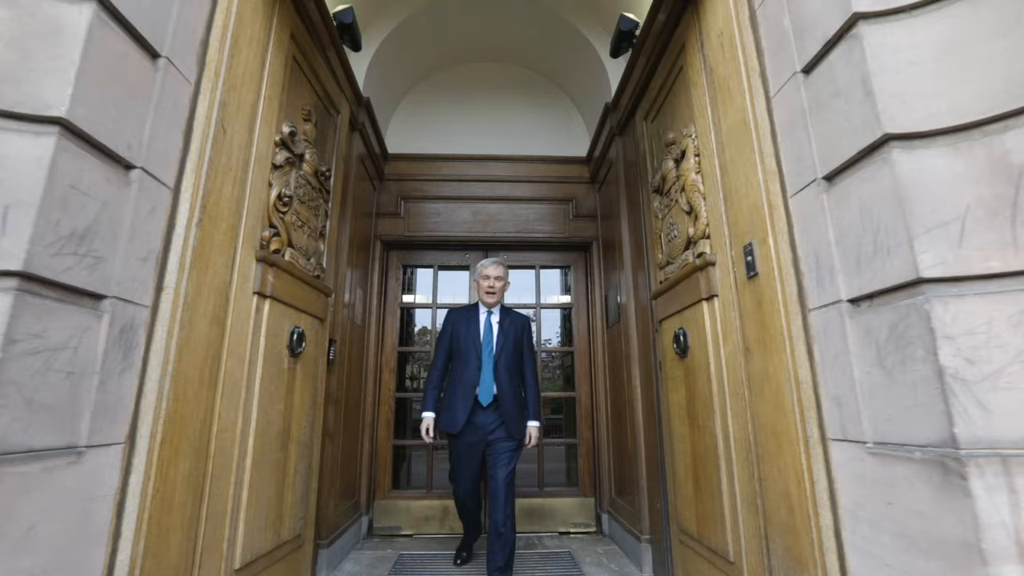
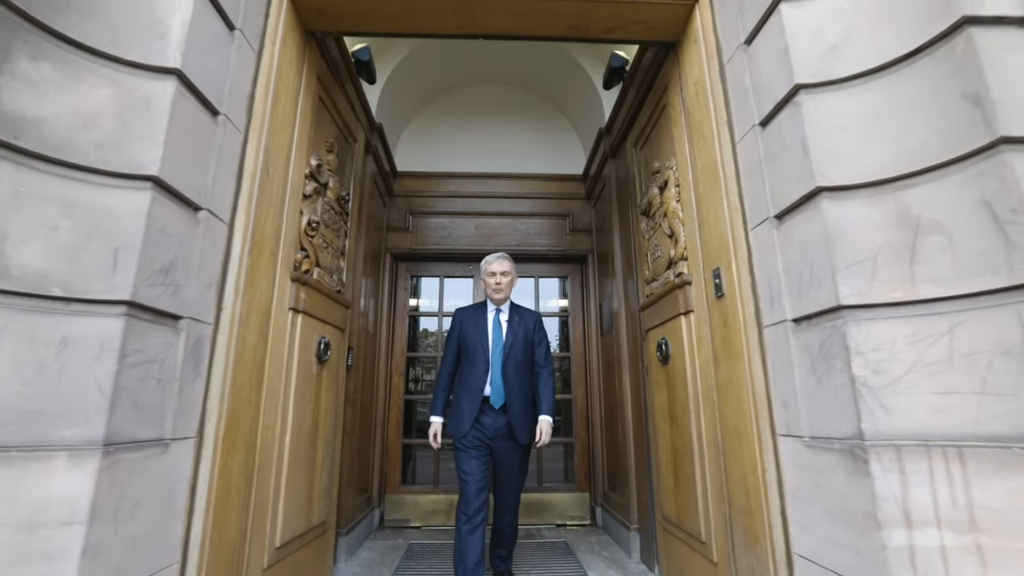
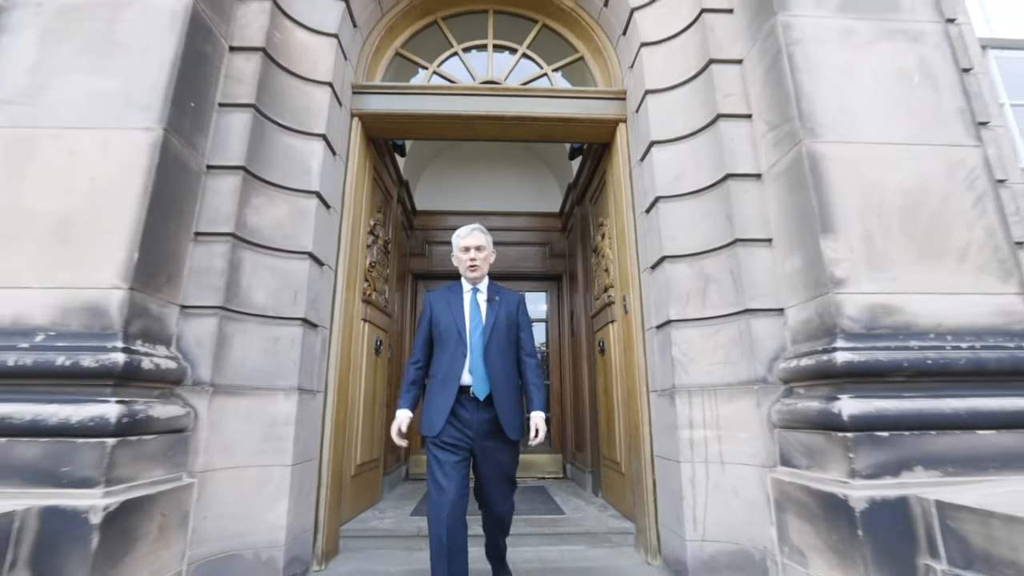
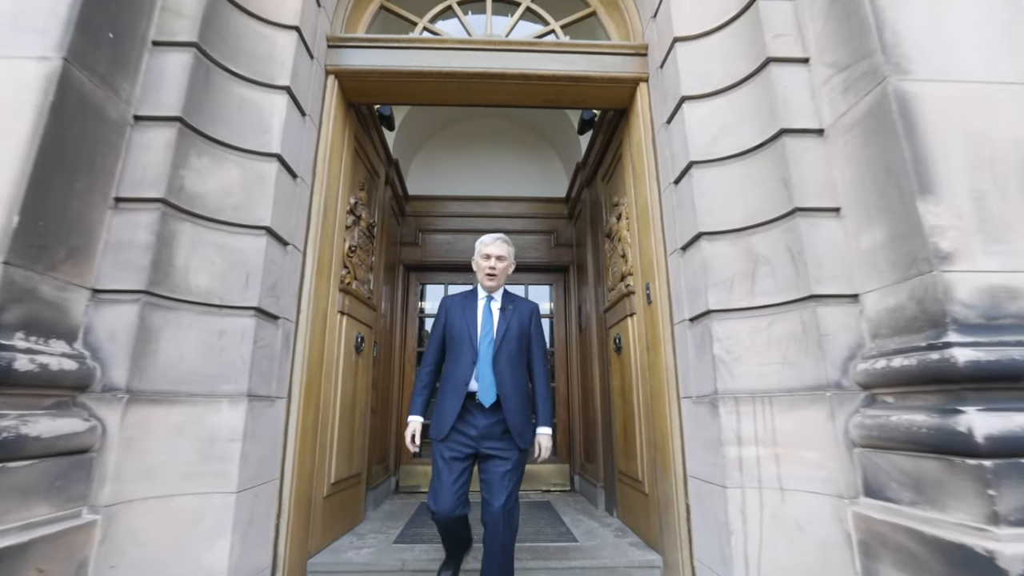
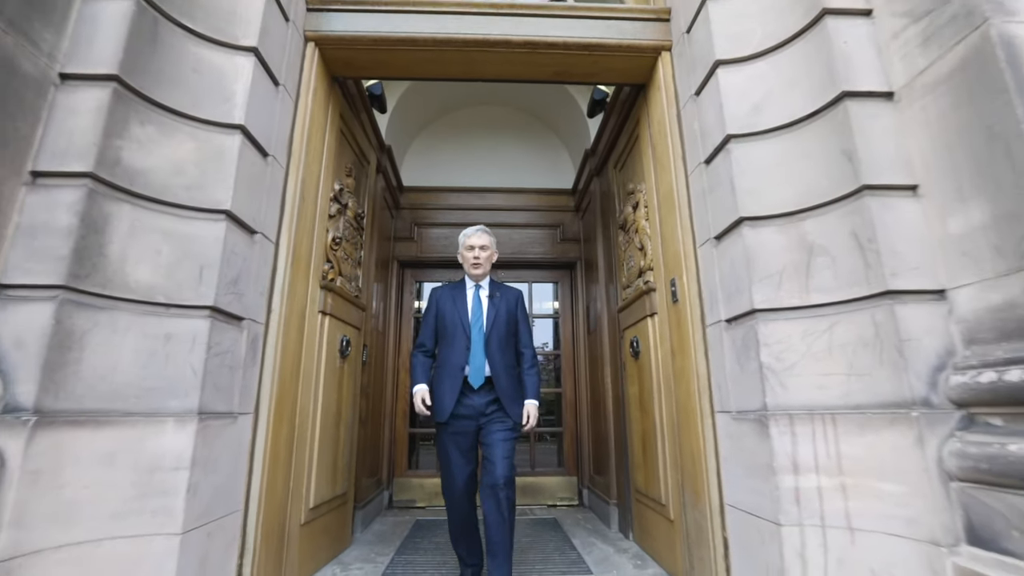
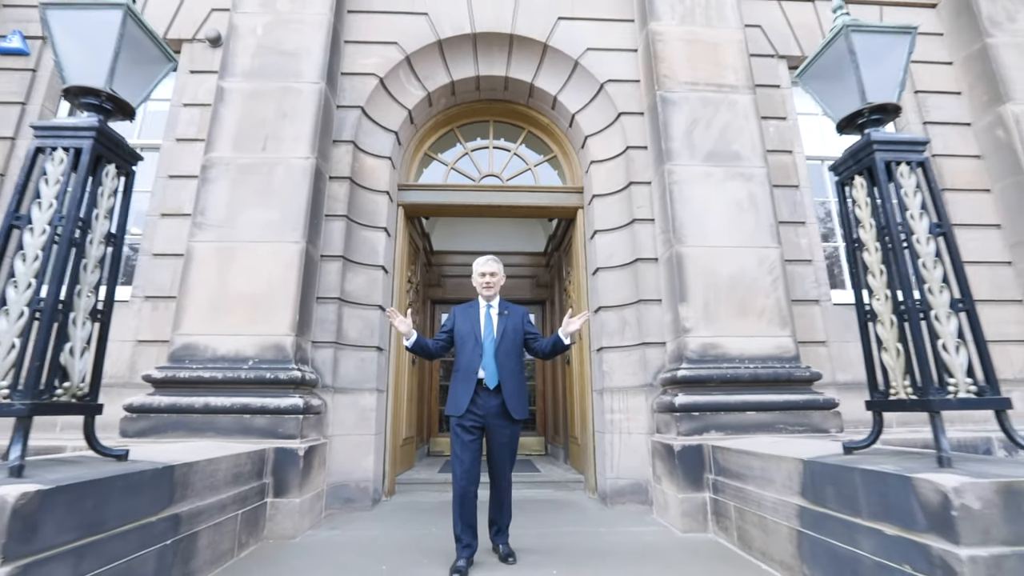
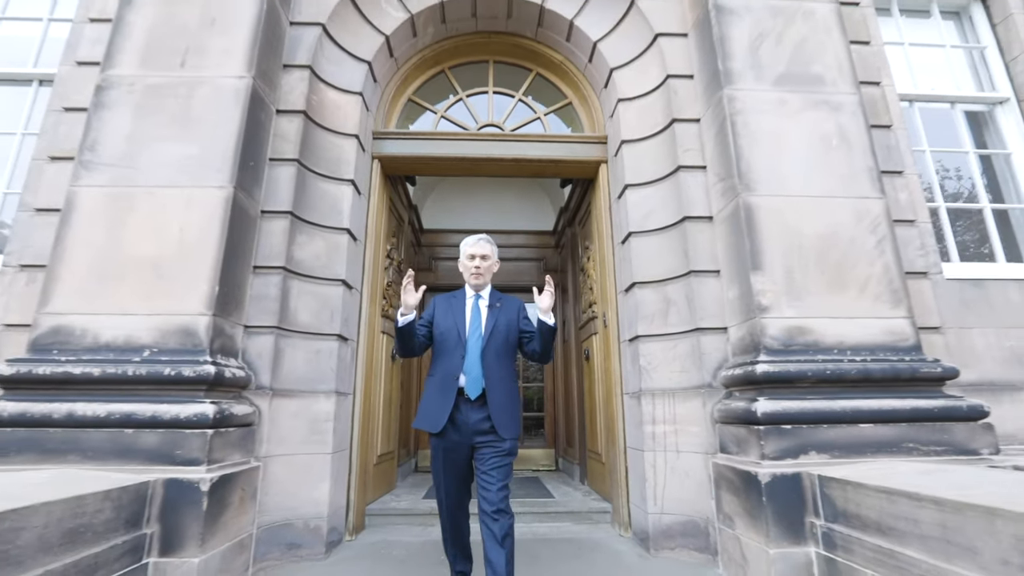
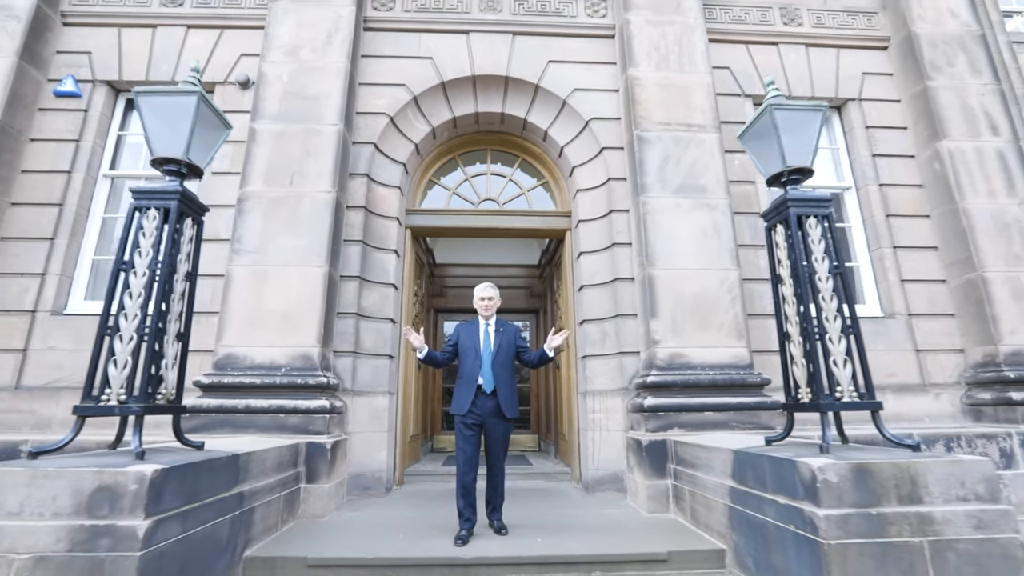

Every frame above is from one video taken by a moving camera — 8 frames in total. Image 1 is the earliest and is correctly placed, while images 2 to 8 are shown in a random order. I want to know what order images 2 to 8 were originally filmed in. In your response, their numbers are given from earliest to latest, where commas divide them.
2, 5, 4, 3, 7, 6, 8
